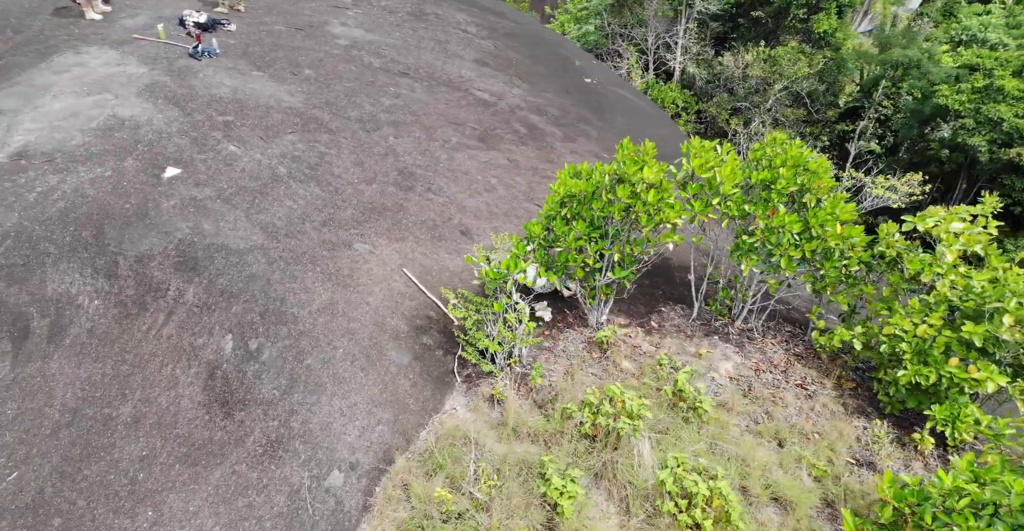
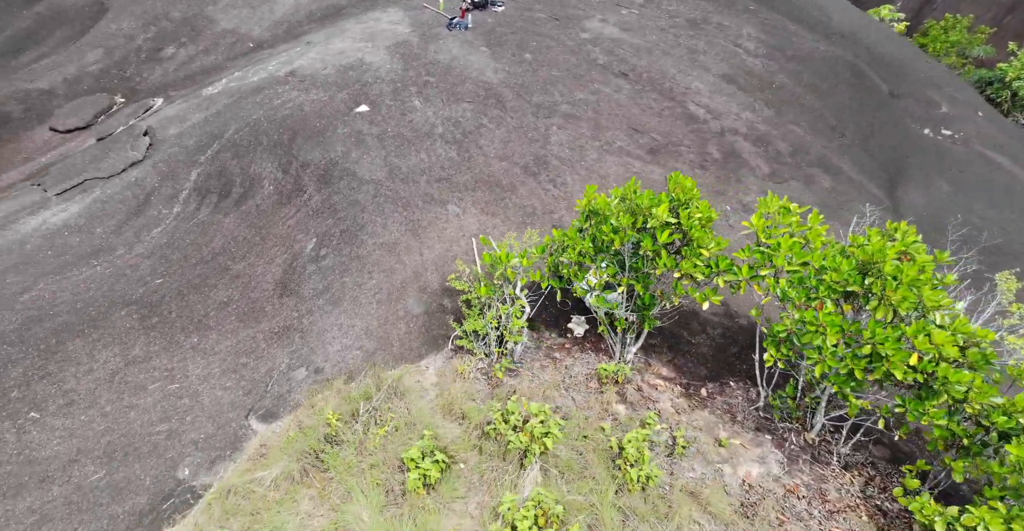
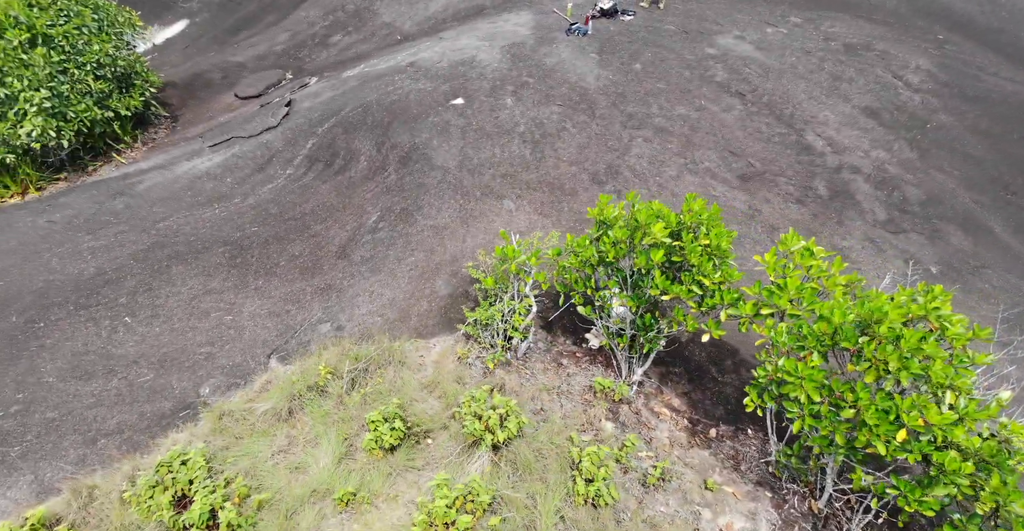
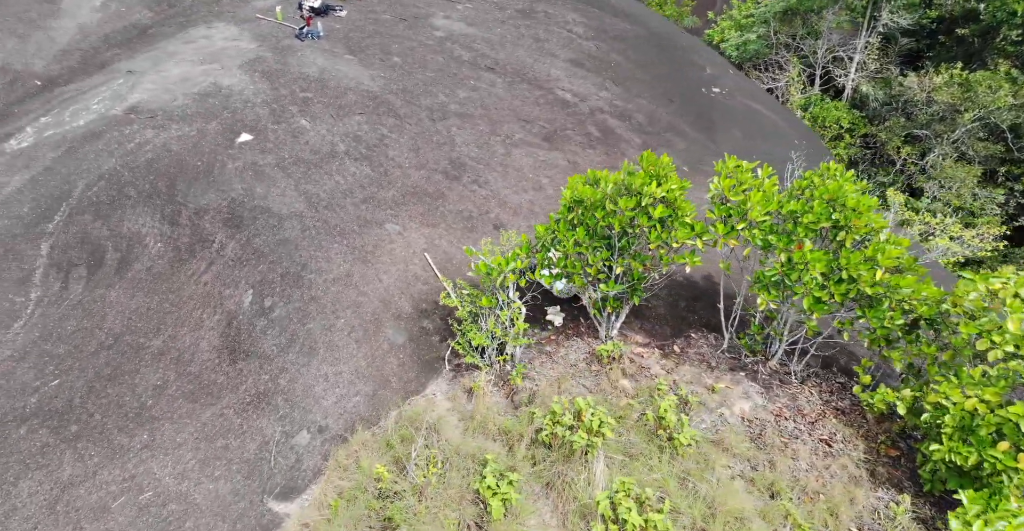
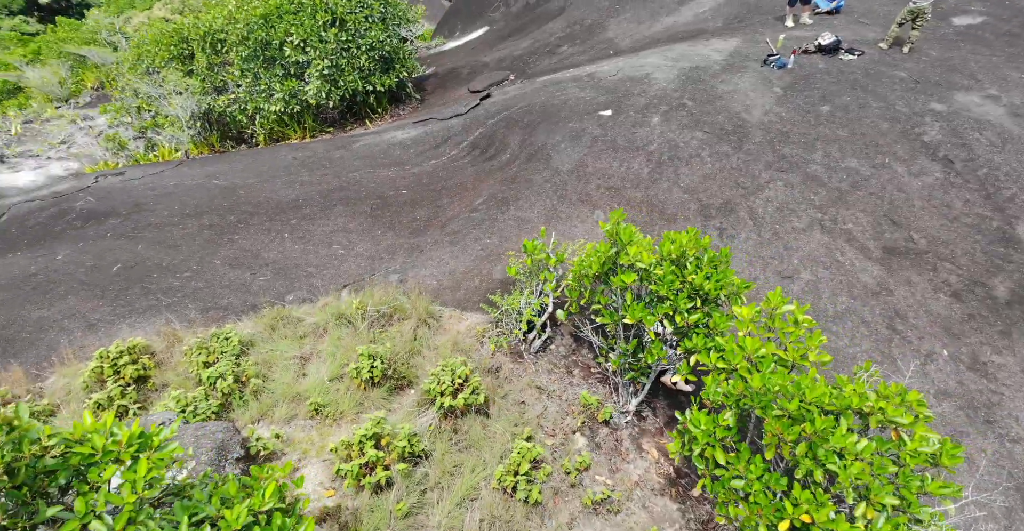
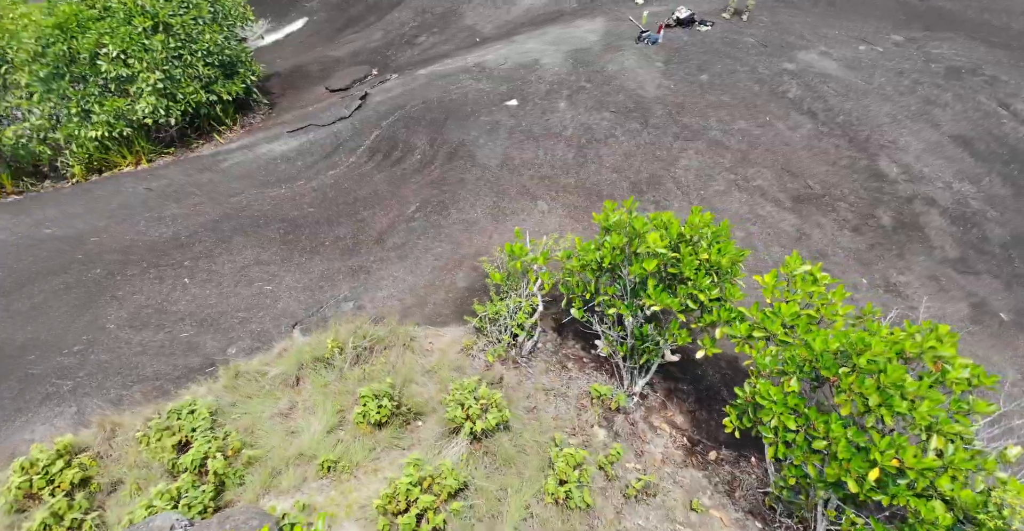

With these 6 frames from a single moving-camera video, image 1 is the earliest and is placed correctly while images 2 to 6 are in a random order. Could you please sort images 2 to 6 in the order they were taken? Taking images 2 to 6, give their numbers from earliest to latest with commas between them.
4, 2, 3, 6, 5
